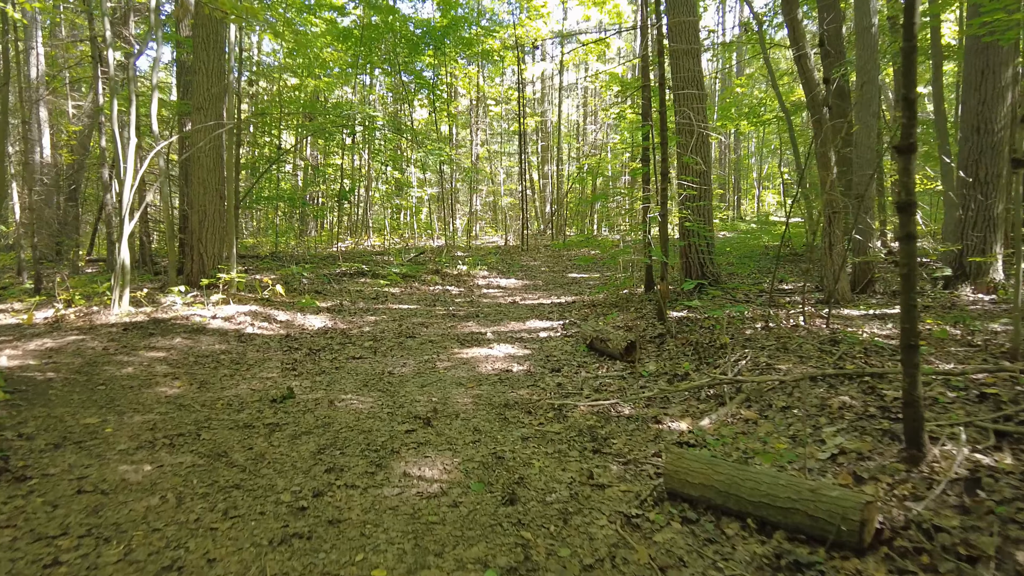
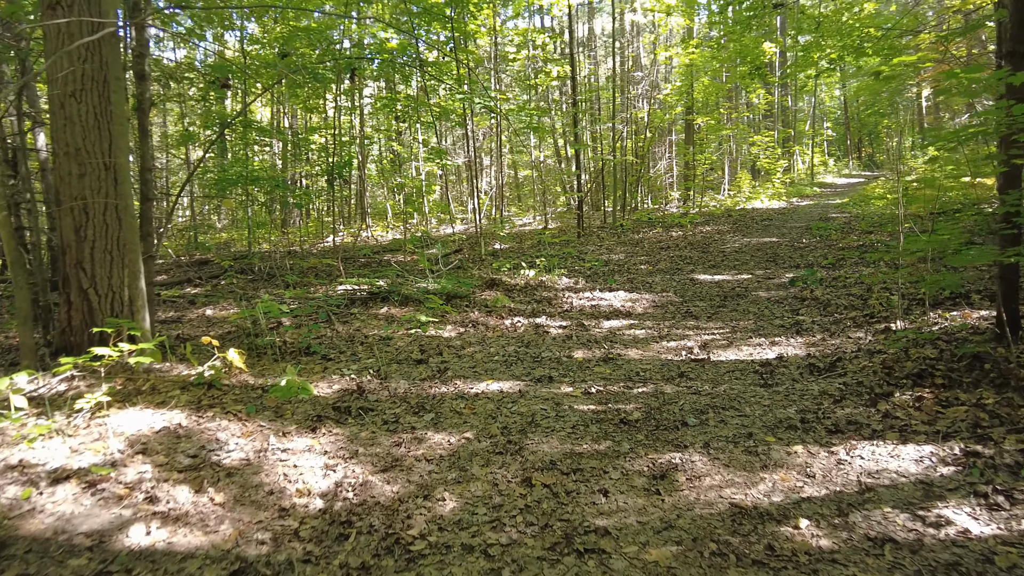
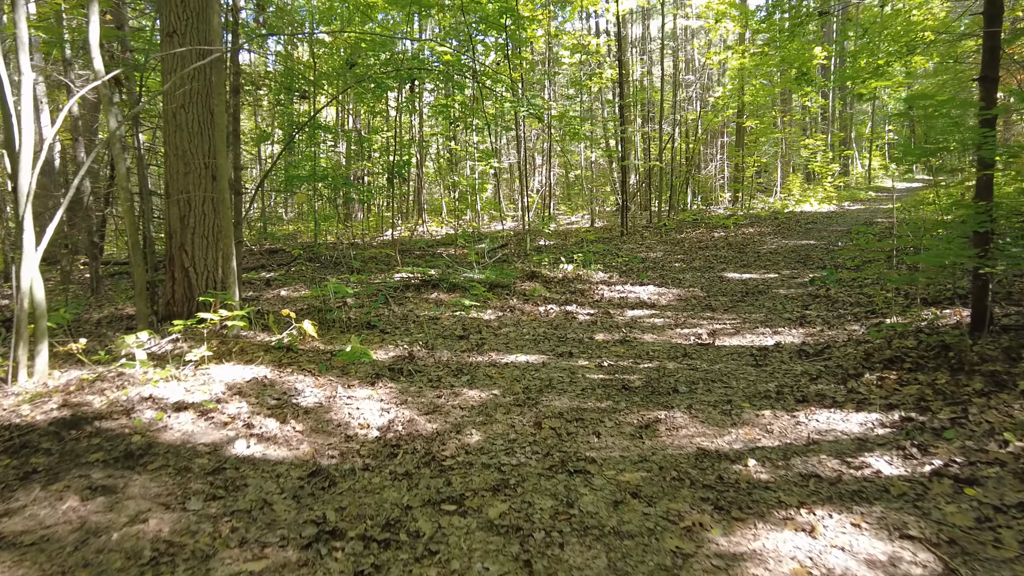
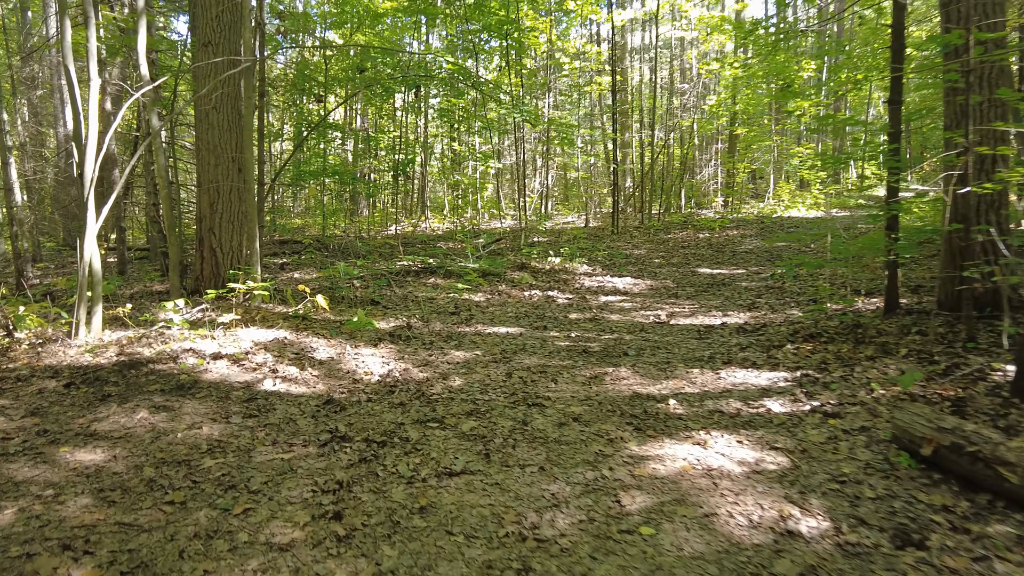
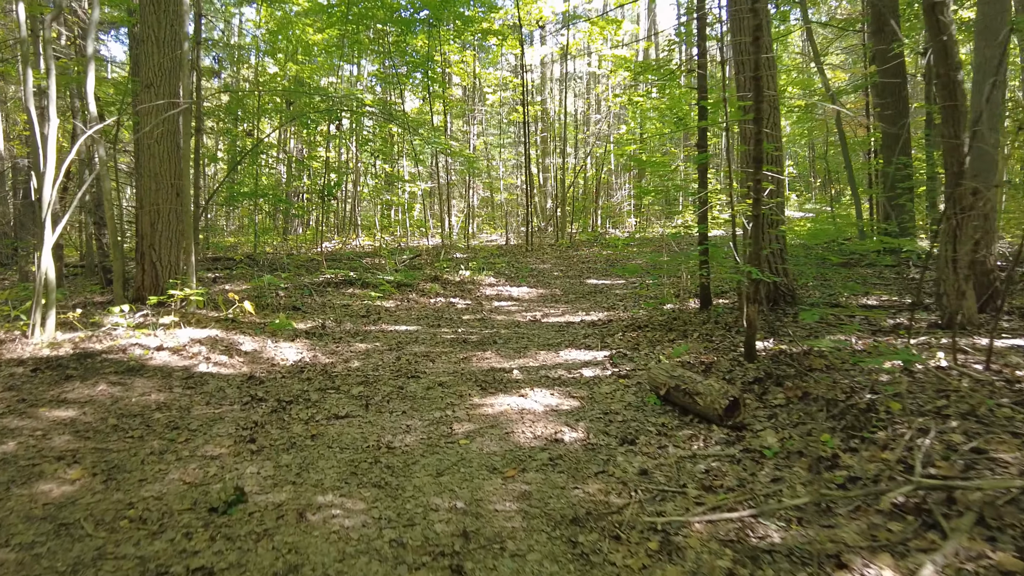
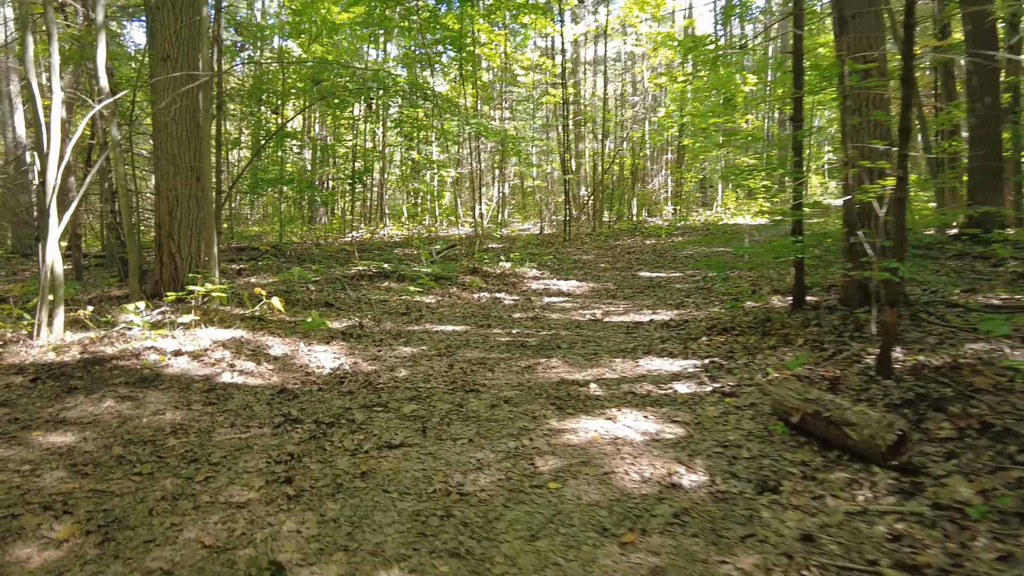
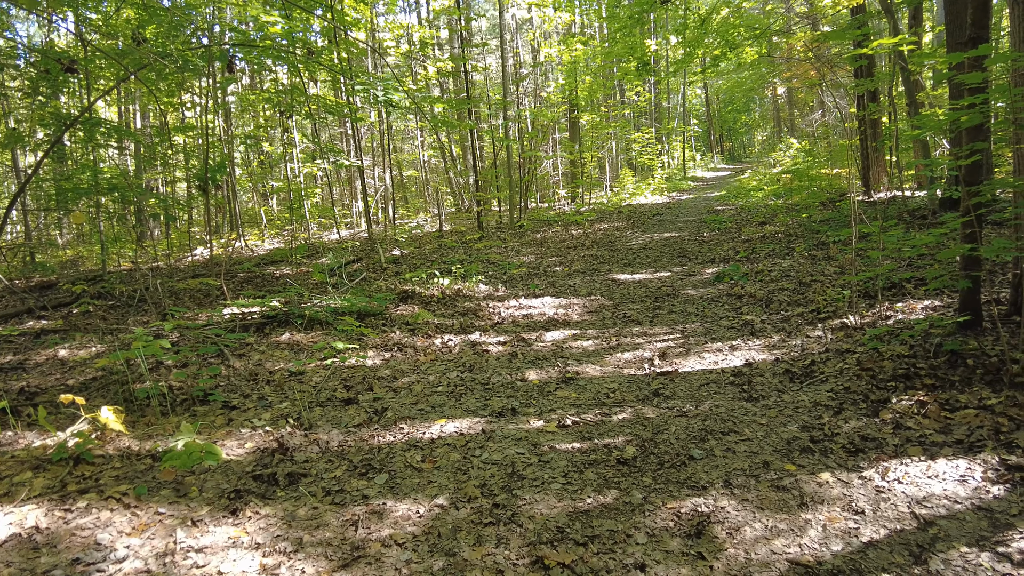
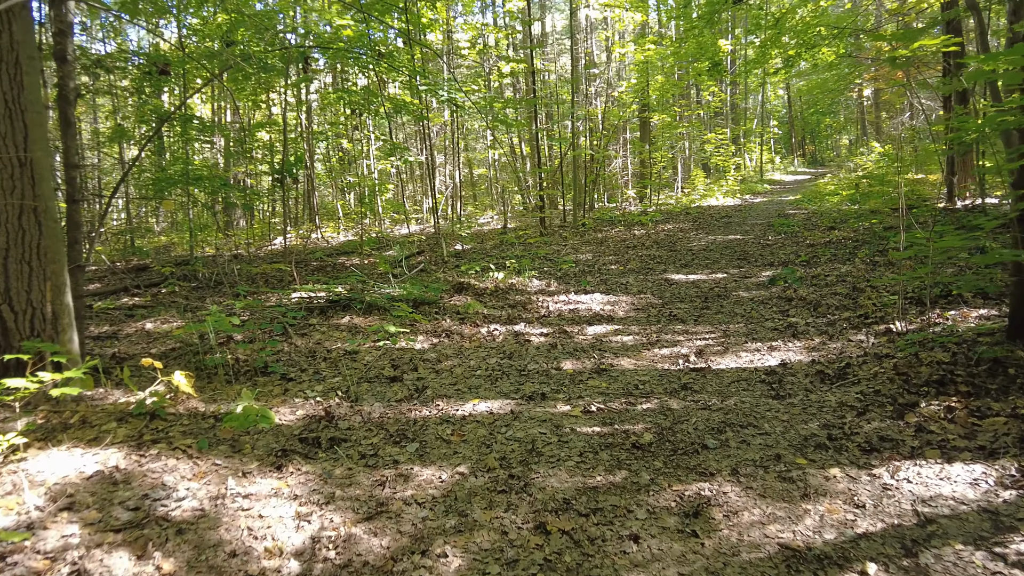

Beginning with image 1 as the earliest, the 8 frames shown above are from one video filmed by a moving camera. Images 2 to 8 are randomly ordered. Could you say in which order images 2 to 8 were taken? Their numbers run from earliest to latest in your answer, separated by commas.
5, 6, 4, 3, 2, 8, 7
